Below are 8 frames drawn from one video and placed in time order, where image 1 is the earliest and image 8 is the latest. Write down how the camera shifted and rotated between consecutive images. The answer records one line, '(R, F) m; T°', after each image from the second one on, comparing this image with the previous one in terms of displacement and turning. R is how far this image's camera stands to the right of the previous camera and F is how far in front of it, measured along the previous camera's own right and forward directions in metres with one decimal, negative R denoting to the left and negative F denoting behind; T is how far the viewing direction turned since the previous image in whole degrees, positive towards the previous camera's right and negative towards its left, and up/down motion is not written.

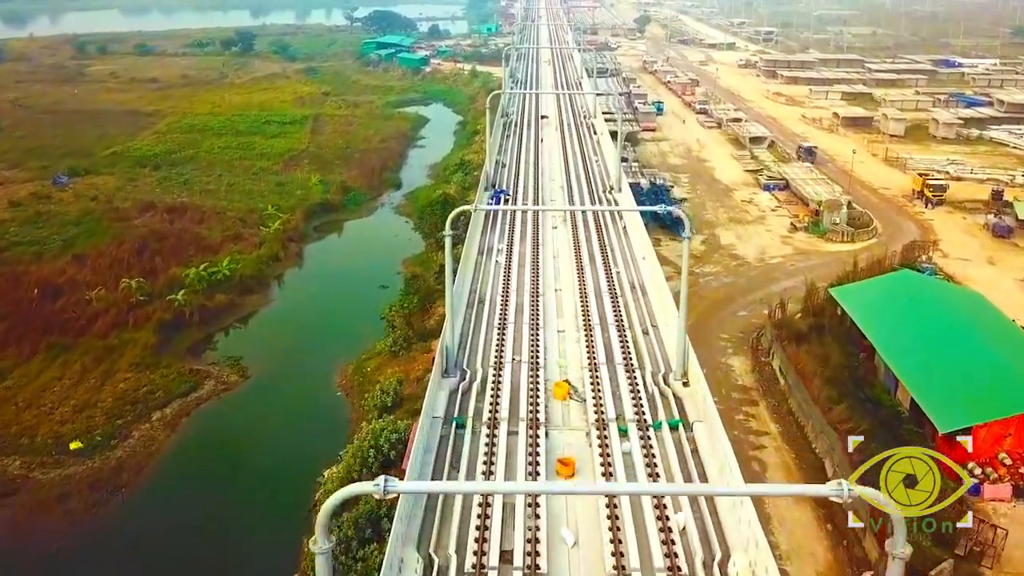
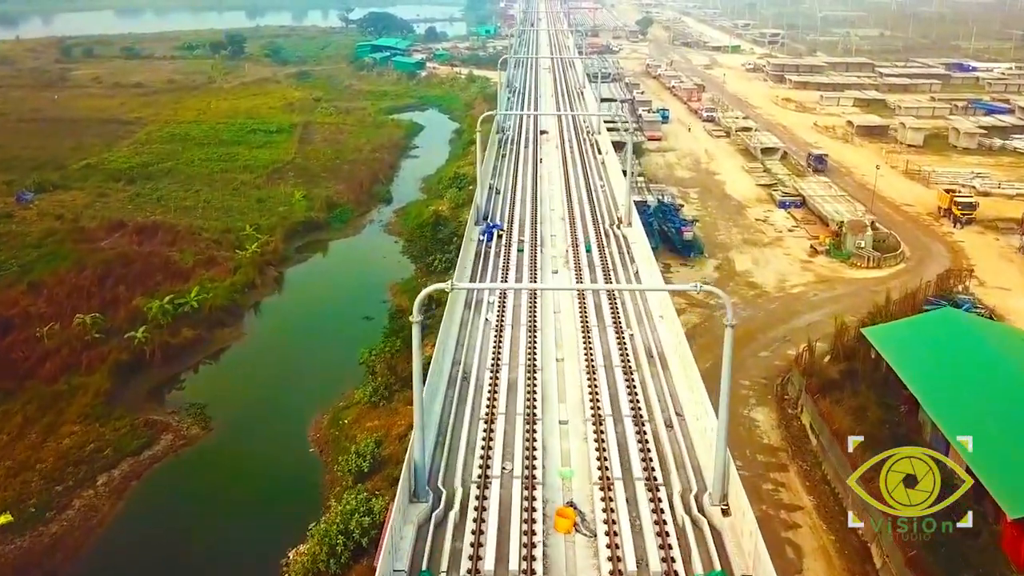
(+0.1, +1.6) m; 0°
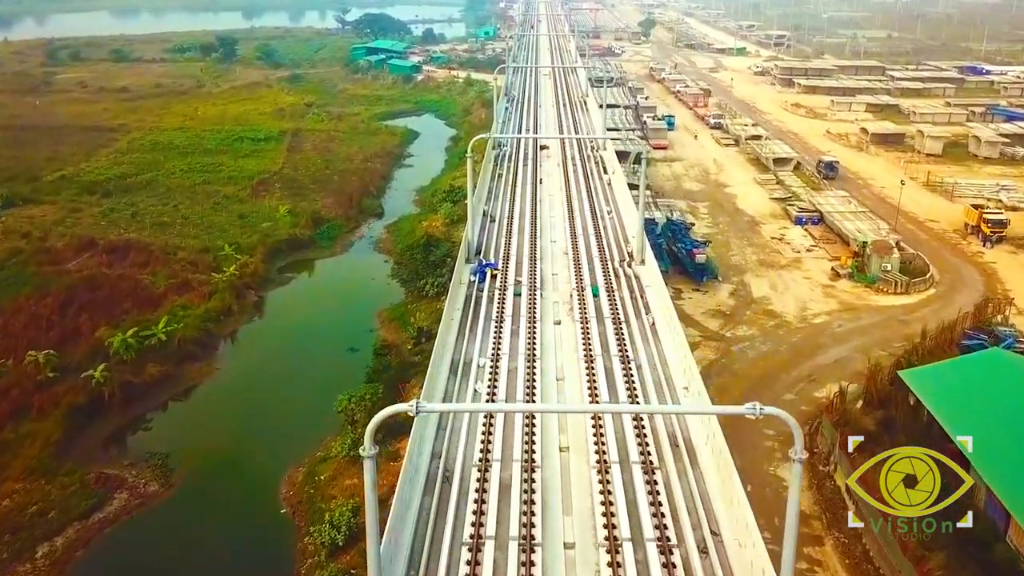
(0.0, +1.4) m; 0°
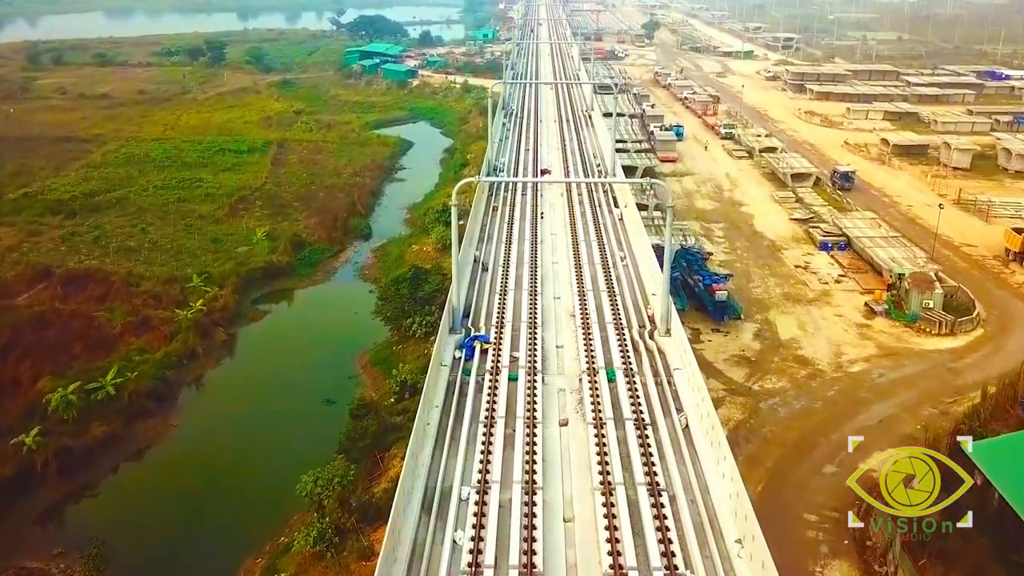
(0.0, +1.8) m; 0°
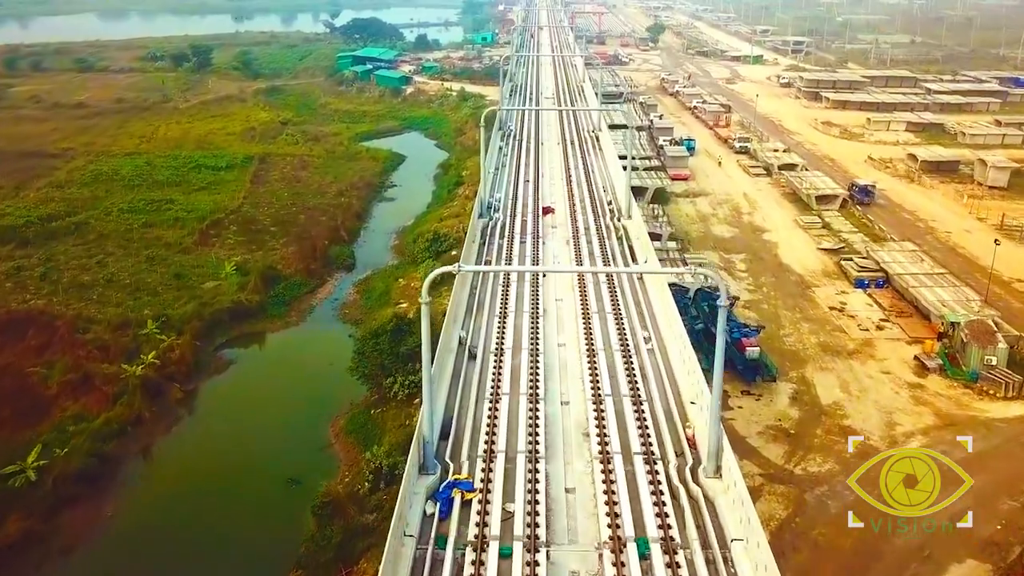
(0.0, +2.0) m; 0°
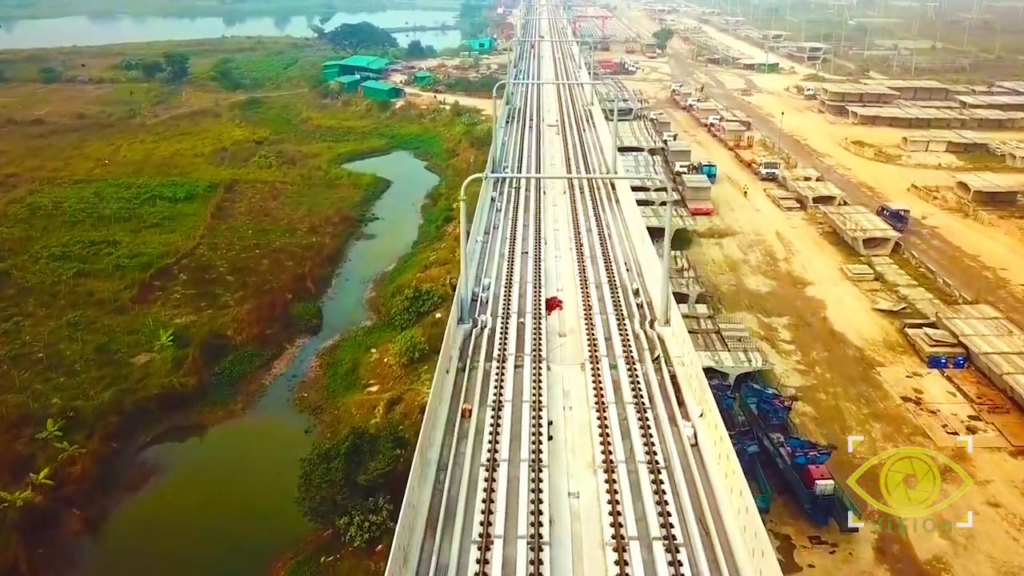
(+0.1, +3.1) m; 0°
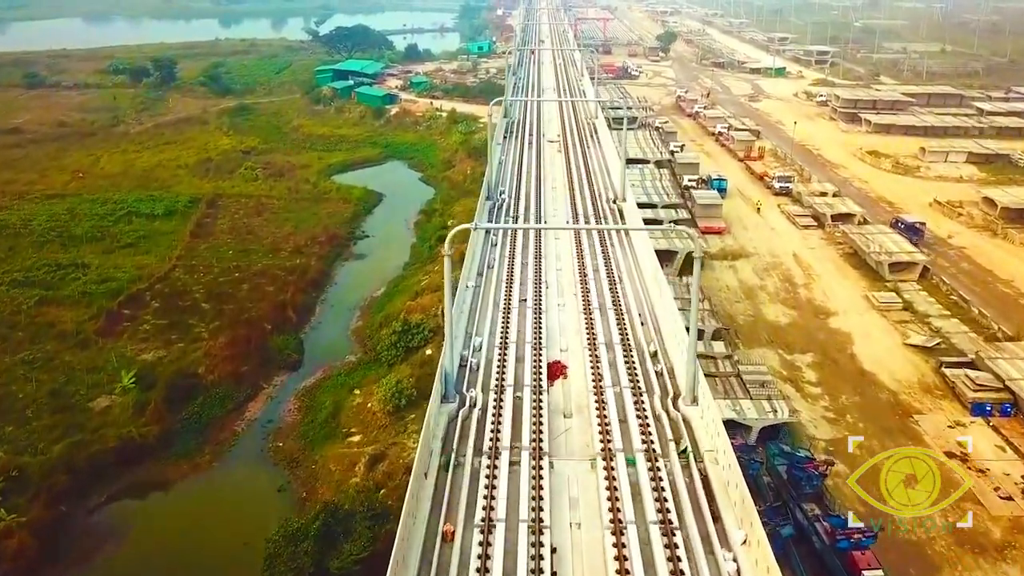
(0.0, +1.3) m; 0°
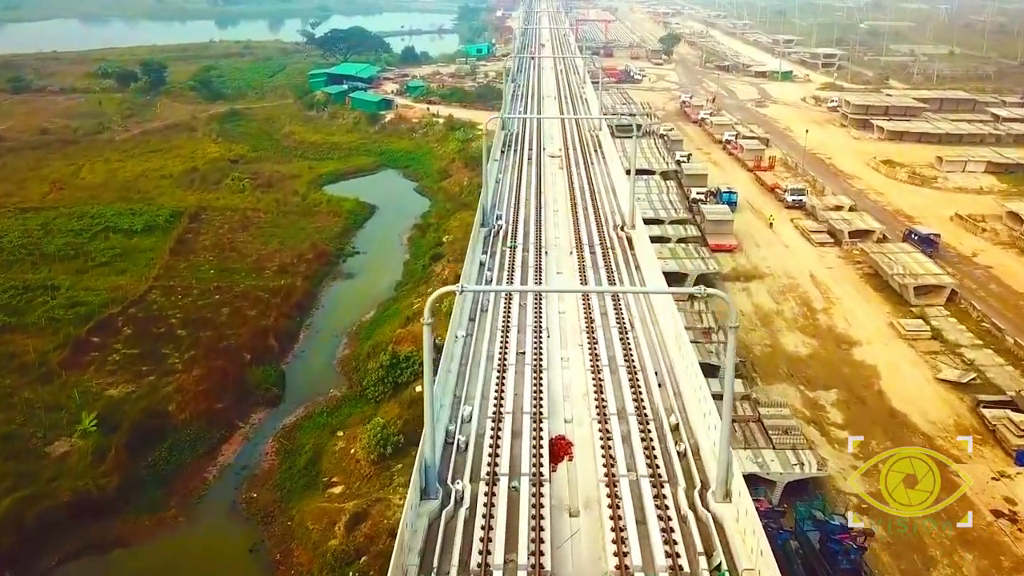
(0.0, +1.1) m; 0°
